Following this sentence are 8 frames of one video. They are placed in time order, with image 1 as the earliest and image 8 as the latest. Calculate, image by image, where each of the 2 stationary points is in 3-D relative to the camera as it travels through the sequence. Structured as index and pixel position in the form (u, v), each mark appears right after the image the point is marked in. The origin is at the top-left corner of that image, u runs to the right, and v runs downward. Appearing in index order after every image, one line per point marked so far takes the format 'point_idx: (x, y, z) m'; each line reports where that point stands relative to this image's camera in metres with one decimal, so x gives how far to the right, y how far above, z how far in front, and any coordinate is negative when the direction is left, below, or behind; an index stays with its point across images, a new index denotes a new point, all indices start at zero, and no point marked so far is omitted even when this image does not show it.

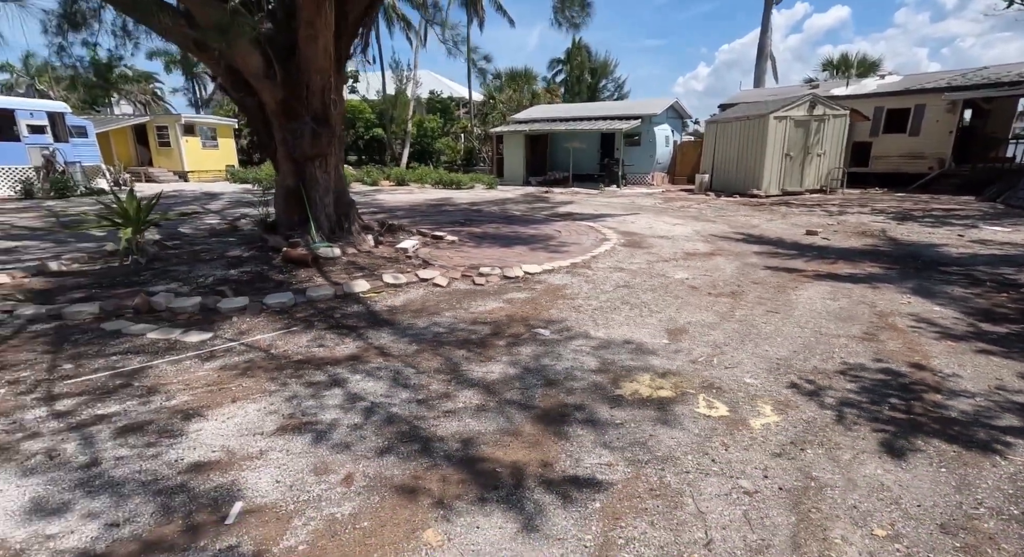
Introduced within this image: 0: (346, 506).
0: (-0.6, -0.9, +2.1) m
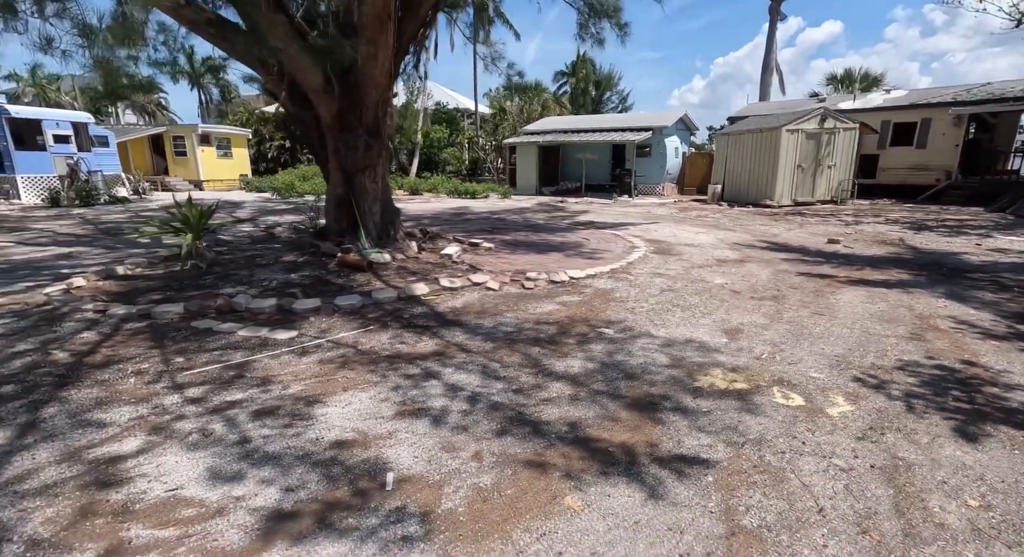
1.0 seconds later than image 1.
0: (-0.1, -0.8, +2.3) m
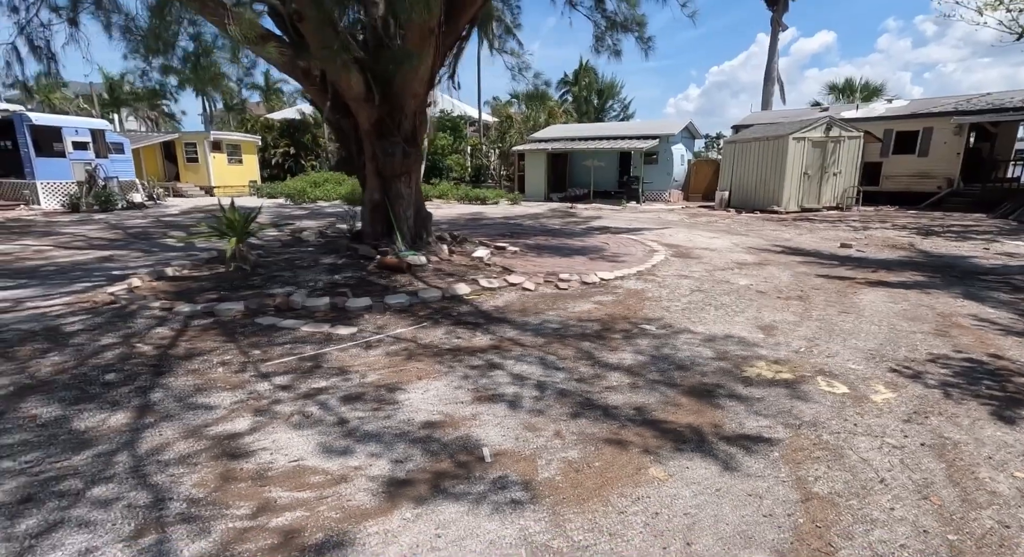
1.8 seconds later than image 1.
0: (+0.3, -0.8, +2.6) m
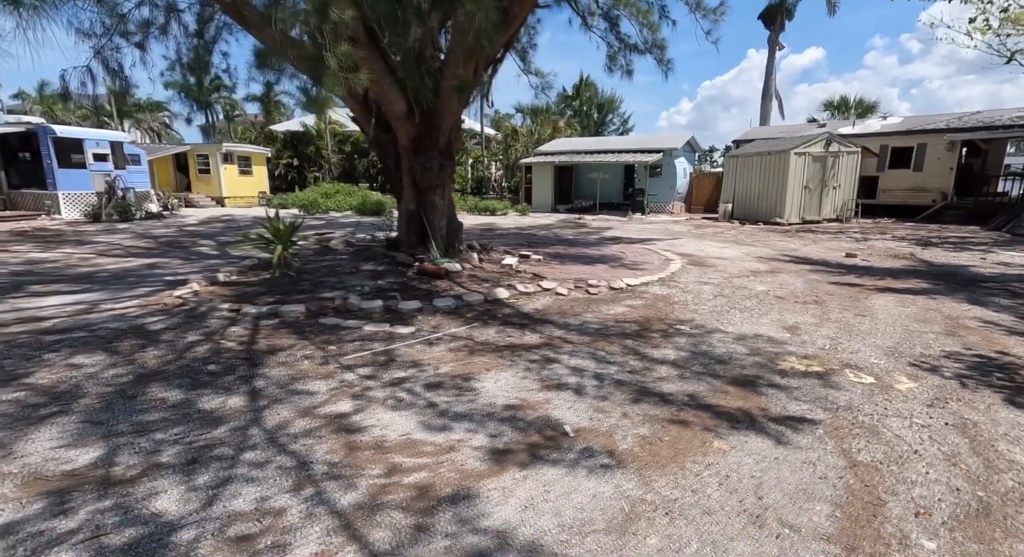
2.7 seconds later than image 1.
0: (+0.7, -0.8, +2.9) m
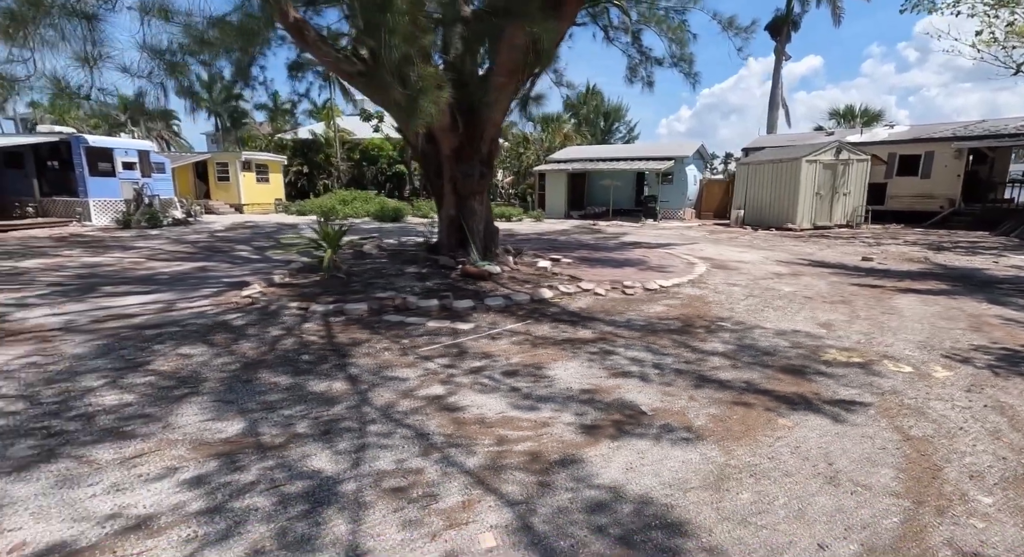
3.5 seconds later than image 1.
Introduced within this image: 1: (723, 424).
0: (+1.2, -0.8, +3.2) m
1: (+1.2, -0.8, +3.0) m
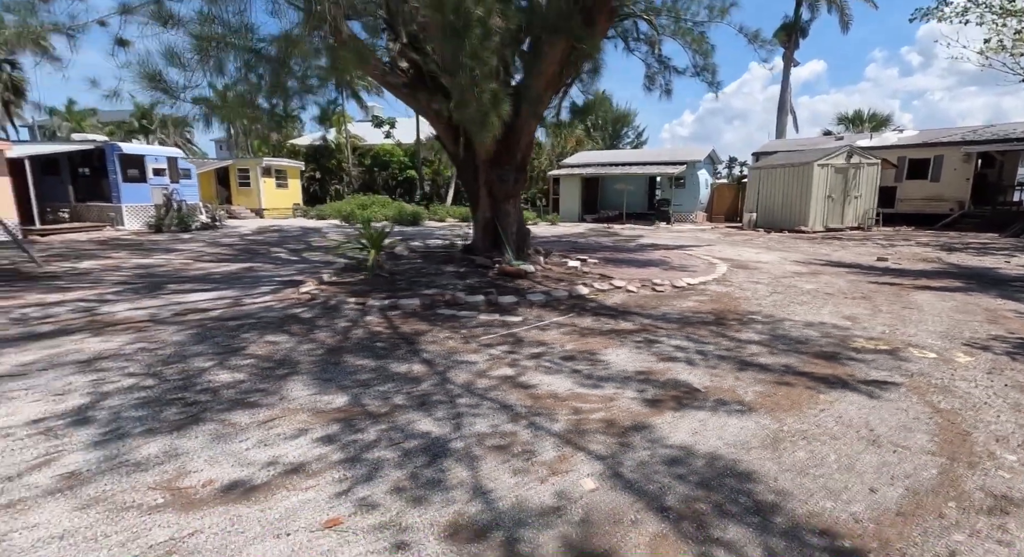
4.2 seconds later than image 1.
0: (+1.6, -0.7, +3.6) m
1: (+1.6, -0.8, +3.3) m
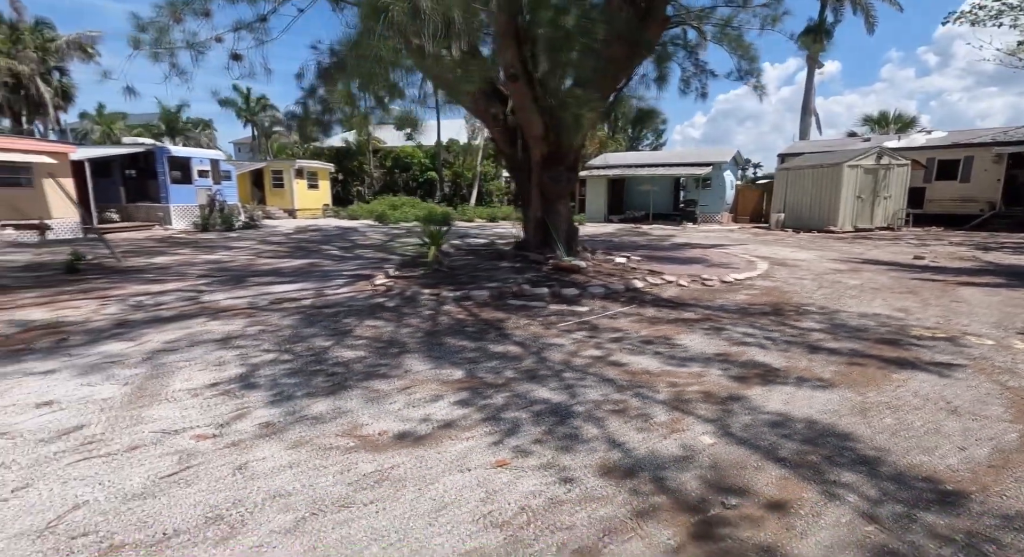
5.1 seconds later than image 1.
0: (+2.3, -0.6, +3.9) m
1: (+2.3, -0.7, +3.6) m
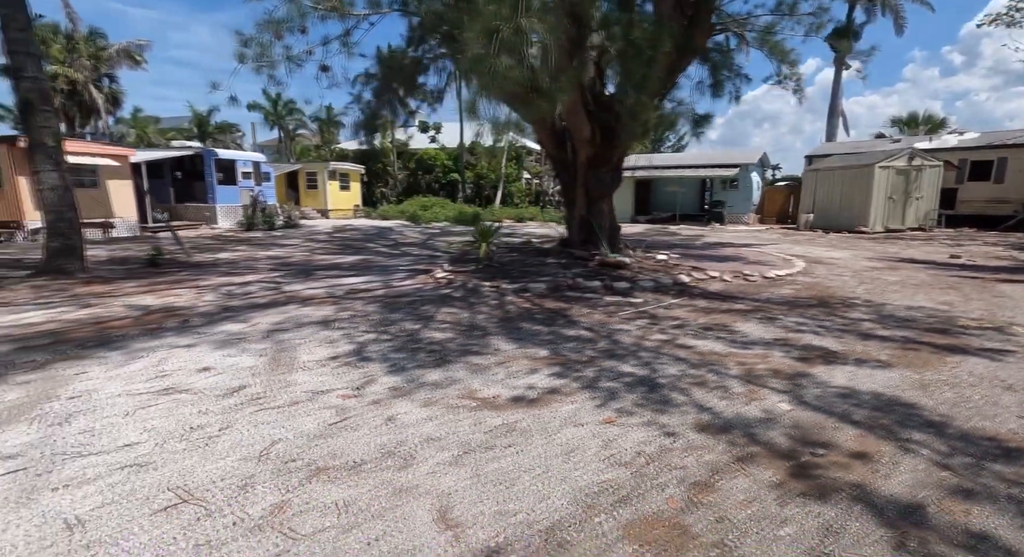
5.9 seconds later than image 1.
0: (+2.8, -0.6, +4.1) m
1: (+2.8, -0.6, +3.9) m
